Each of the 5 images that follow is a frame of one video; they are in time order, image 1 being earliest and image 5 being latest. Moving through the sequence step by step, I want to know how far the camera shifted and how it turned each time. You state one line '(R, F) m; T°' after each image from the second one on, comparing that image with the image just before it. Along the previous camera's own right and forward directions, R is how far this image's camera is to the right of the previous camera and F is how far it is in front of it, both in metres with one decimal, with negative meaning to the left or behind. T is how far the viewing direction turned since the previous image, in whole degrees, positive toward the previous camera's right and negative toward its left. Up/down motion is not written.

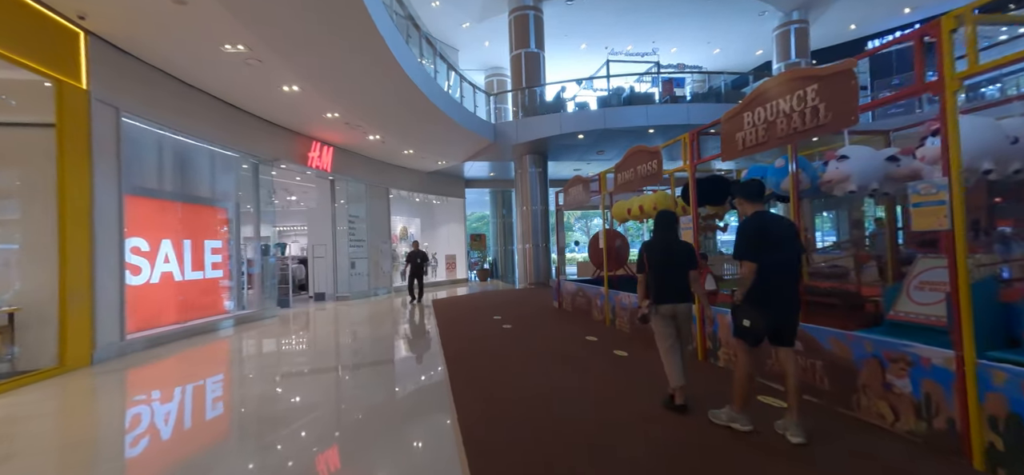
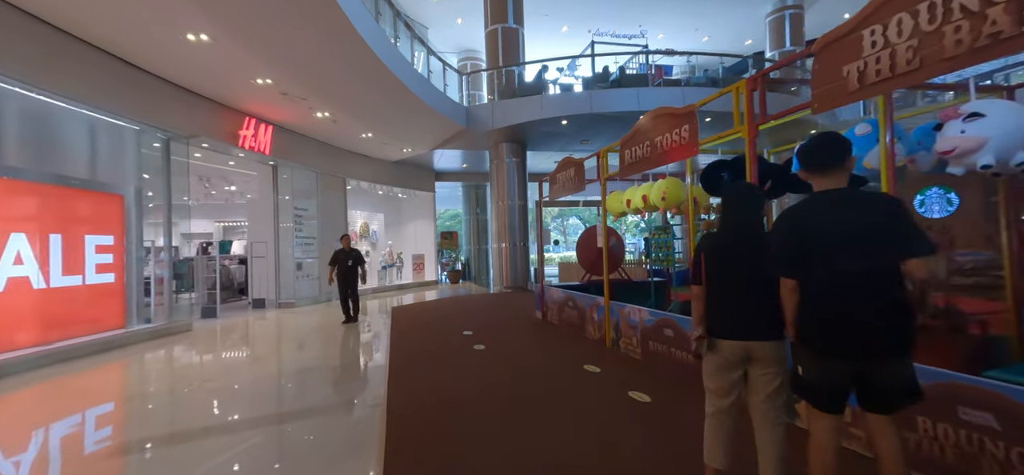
(0.0, +1.6) m; +4°
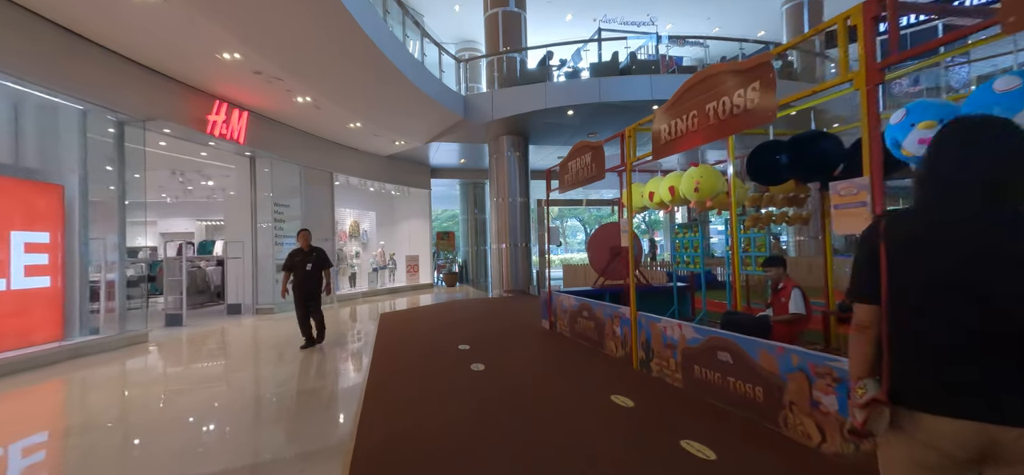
(-0.1, +1.0) m; 0°
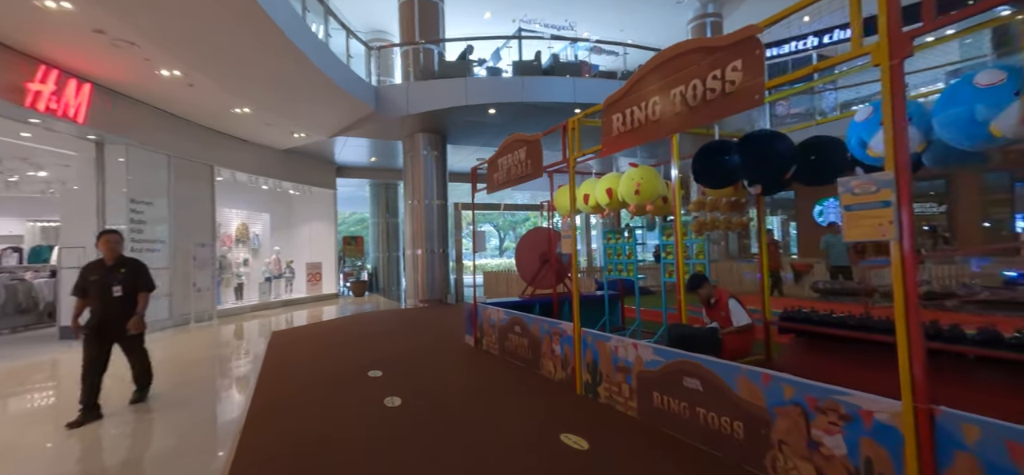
(-0.1, +0.8) m; +12°
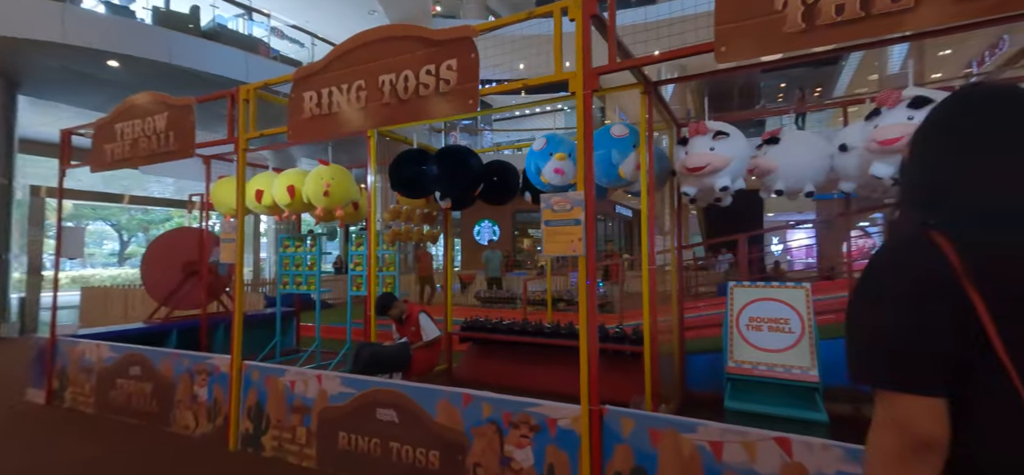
(+0.1, +0.6) m; +42°
